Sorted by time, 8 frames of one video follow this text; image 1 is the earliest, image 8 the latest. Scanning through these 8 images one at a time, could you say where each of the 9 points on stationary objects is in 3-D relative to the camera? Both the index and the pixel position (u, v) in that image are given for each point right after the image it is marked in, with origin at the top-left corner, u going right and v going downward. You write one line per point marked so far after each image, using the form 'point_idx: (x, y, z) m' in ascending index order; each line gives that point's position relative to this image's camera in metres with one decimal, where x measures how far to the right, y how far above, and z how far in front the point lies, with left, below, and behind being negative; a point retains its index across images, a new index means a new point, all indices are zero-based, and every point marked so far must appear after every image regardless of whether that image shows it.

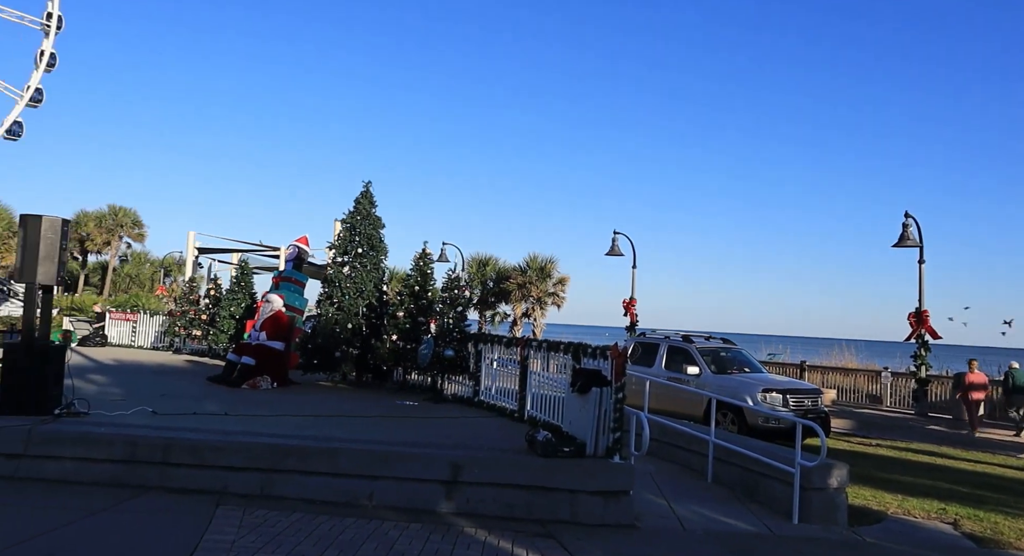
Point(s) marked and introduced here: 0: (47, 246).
0: (-5.4, +0.4, +8.8) m
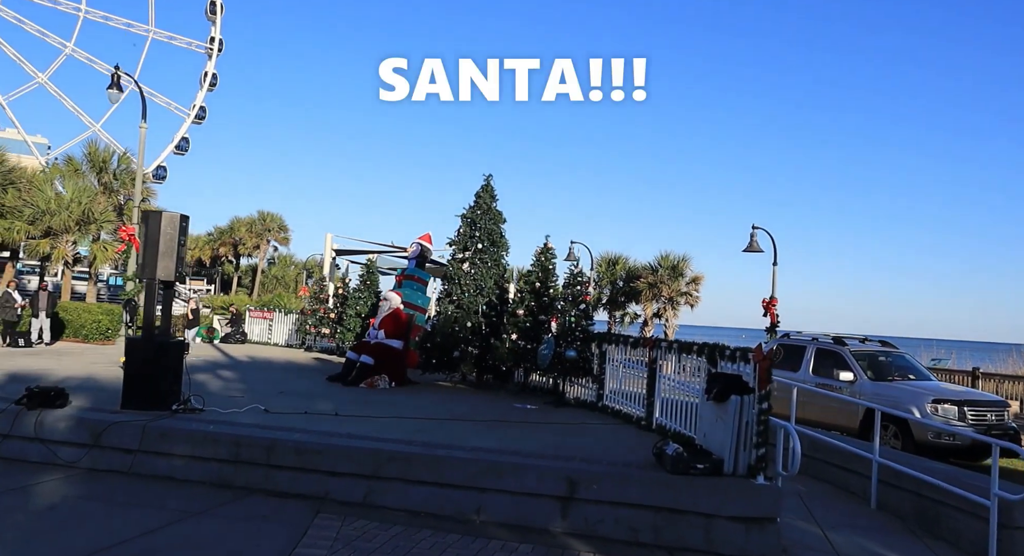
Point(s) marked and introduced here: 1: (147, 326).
0: (-4.0, +0.4, +8.8) m
1: (-4.2, -0.6, +8.8) m
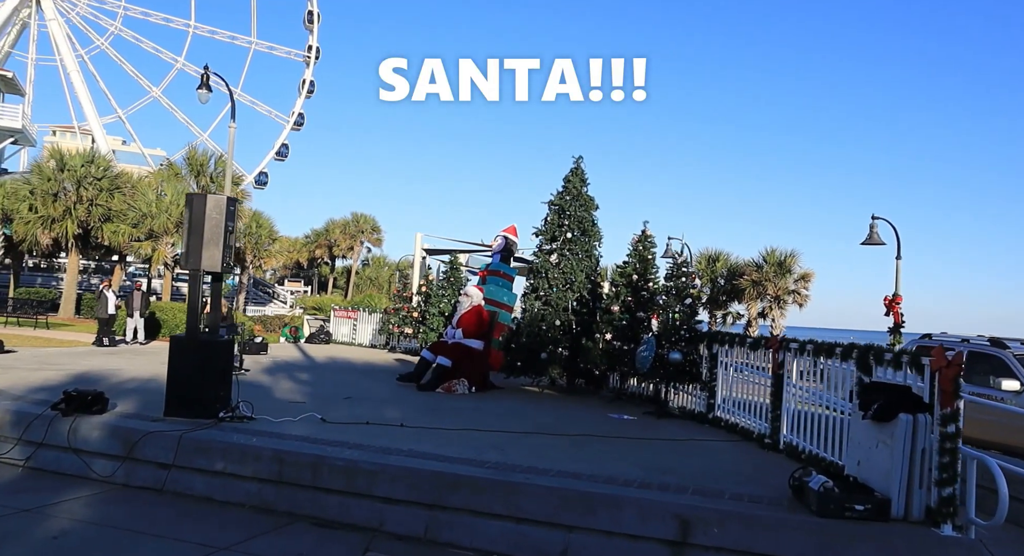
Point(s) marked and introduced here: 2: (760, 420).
0: (-3.1, +0.5, +7.8) m
1: (-3.3, -0.5, +7.8) m
2: (+2.7, -1.5, +8.2) m
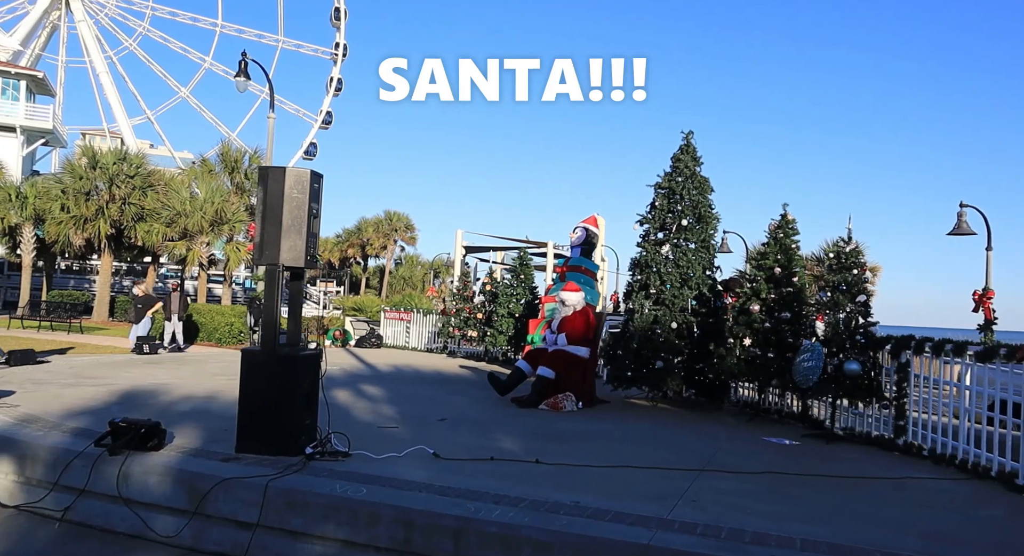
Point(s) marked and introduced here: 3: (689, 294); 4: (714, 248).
0: (-1.8, +0.5, +6.1) m
1: (-2.0, -0.4, +6.1) m
2: (+4.1, -1.4, +6.3) m
3: (+2.5, -0.2, +10.6) m
4: (+2.9, +0.4, +10.9) m
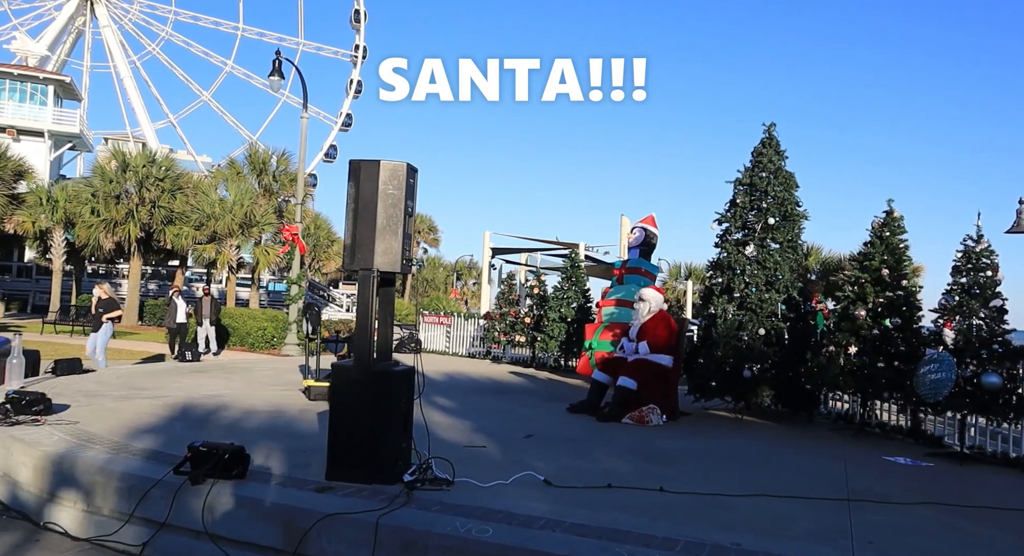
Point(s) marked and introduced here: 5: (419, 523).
0: (-0.9, +0.5, +5.5) m
1: (-1.1, -0.5, +5.5) m
2: (+4.9, -1.5, +5.6) m
3: (+3.4, -0.2, +9.8) m
4: (+3.9, +0.4, +10.1) m
5: (-0.6, -1.5, +4.5) m
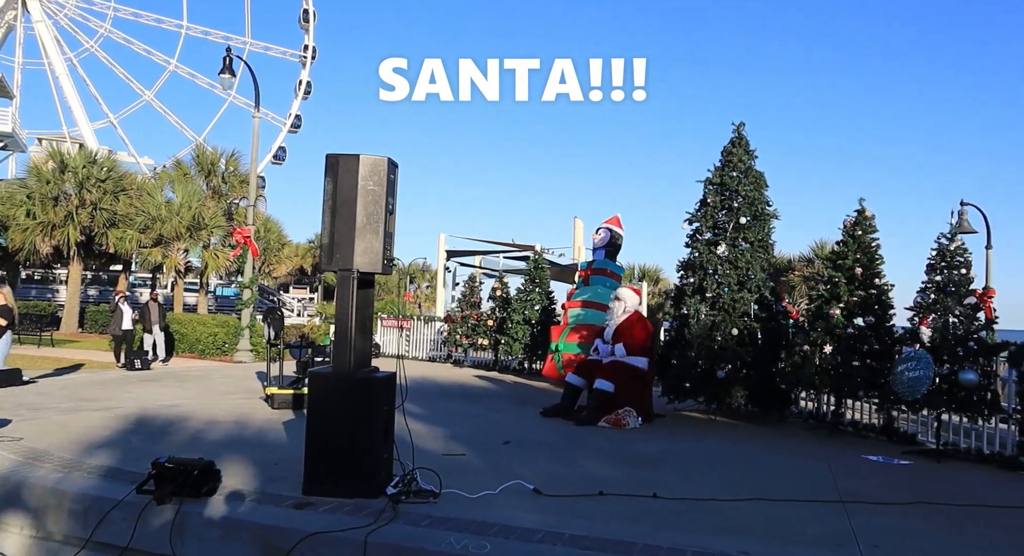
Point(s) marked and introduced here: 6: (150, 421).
0: (-1.0, +0.5, +5.2) m
1: (-1.2, -0.5, +5.2) m
2: (+4.9, -1.4, +5.6) m
3: (+3.1, -0.2, +9.8) m
4: (+3.5, +0.4, +10.1) m
5: (-0.6, -1.5, +4.2) m
6: (-3.8, -1.5, +8.0) m
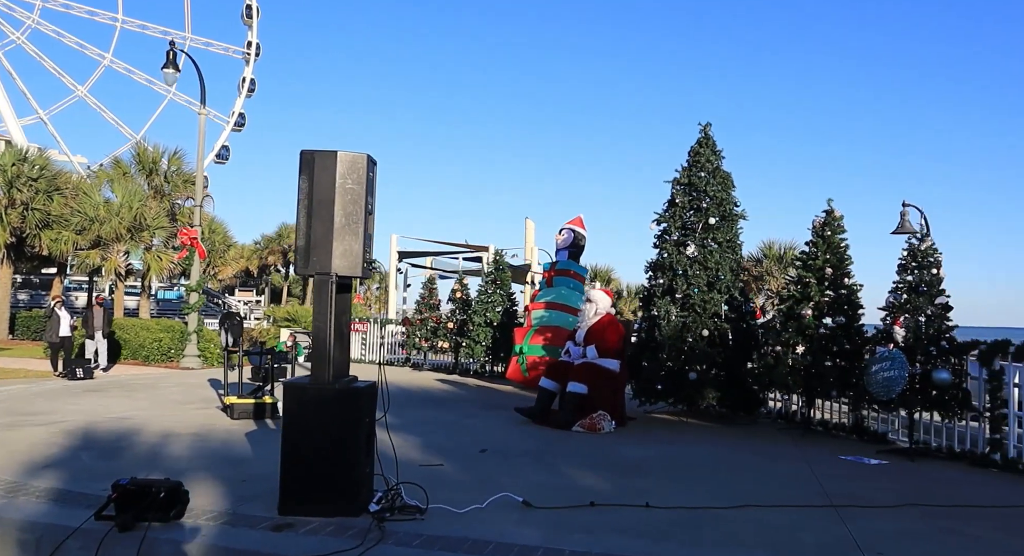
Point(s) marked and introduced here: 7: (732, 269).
0: (-1.1, +0.5, +4.9) m
1: (-1.2, -0.5, +4.9) m
2: (+4.7, -1.4, +5.7) m
3: (+2.7, -0.3, +9.8) m
4: (+3.1, +0.4, +10.1) m
5: (-0.6, -1.5, +3.9) m
6: (-4.1, -1.6, +7.5) m
7: (+2.9, +0.1, +10.0) m
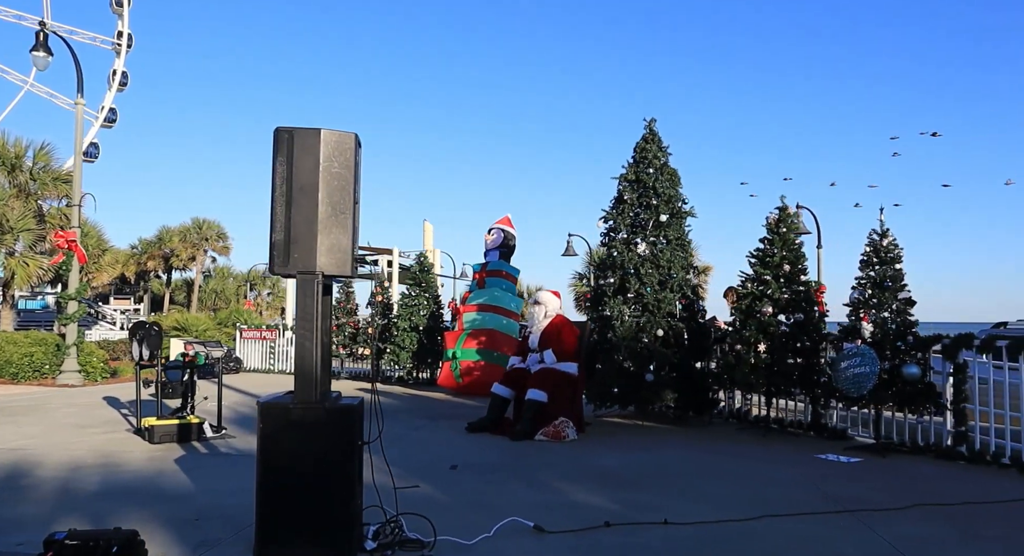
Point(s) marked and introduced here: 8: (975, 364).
0: (-1.0, +0.5, +4.2) m
1: (-1.1, -0.5, +4.1) m
2: (+4.7, -1.4, +5.9) m
3: (+2.0, -0.2, +9.6) m
4: (+2.3, +0.4, +10.0) m
5: (-0.3, -1.5, +3.3) m
6: (-4.3, -1.6, +6.3) m
7: (+2.2, +0.1, +9.8) m
8: (+4.3, -0.8, +6.9) m
